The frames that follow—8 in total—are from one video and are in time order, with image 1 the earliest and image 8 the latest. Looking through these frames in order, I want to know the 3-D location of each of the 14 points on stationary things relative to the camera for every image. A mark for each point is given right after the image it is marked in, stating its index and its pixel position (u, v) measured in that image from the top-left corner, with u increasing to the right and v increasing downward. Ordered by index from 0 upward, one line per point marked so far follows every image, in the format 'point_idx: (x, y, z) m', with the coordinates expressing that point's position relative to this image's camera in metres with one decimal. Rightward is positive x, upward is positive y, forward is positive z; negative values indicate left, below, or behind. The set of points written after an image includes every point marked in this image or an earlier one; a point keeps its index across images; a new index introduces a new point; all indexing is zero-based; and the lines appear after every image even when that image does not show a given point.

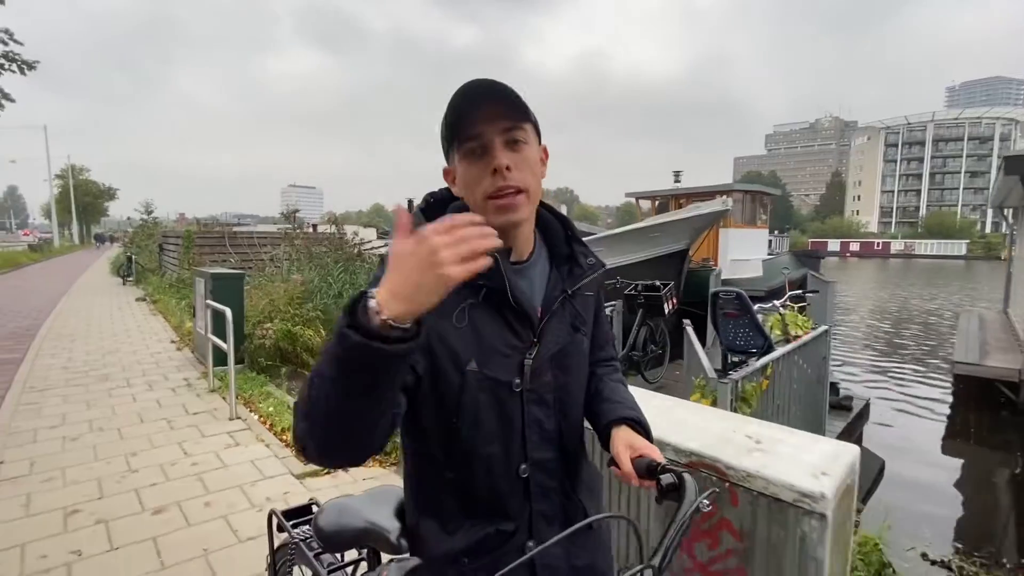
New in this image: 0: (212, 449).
0: (-2.3, -1.3, +4.0) m
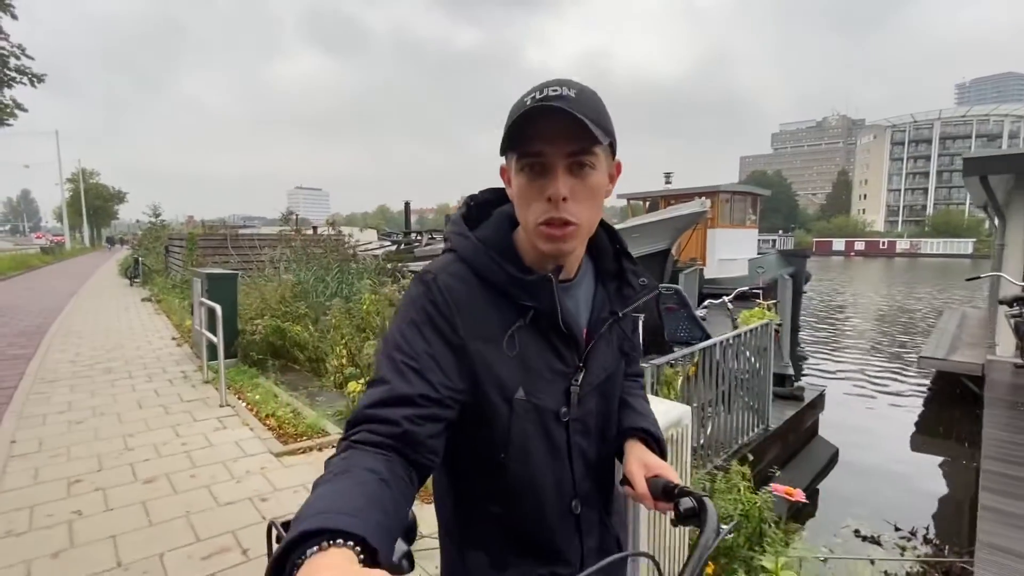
0: (-2.7, -1.2, +4.4) m
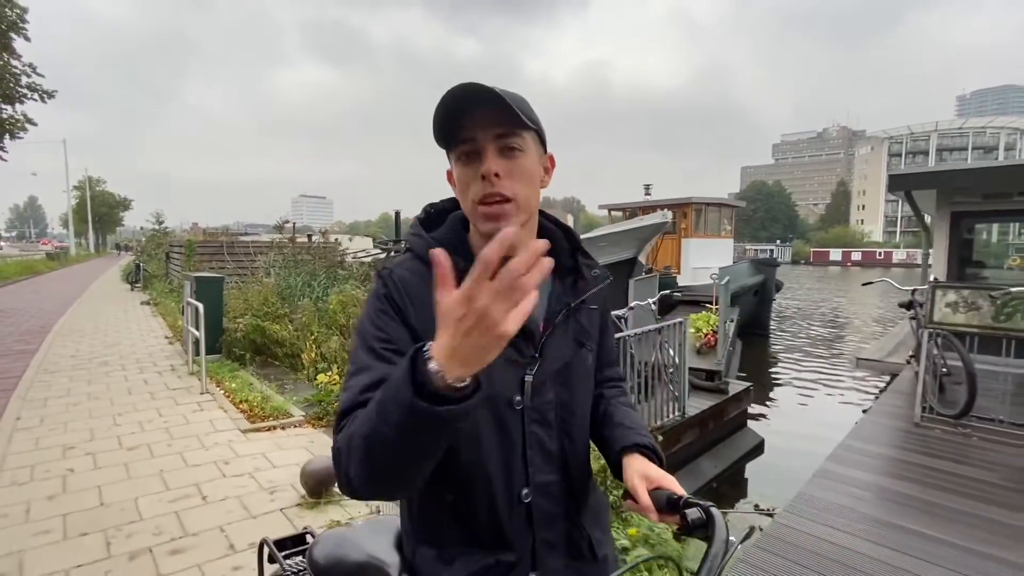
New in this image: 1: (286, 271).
0: (-3.3, -1.2, +5.1) m
1: (-4.6, +0.4, +10.4) m
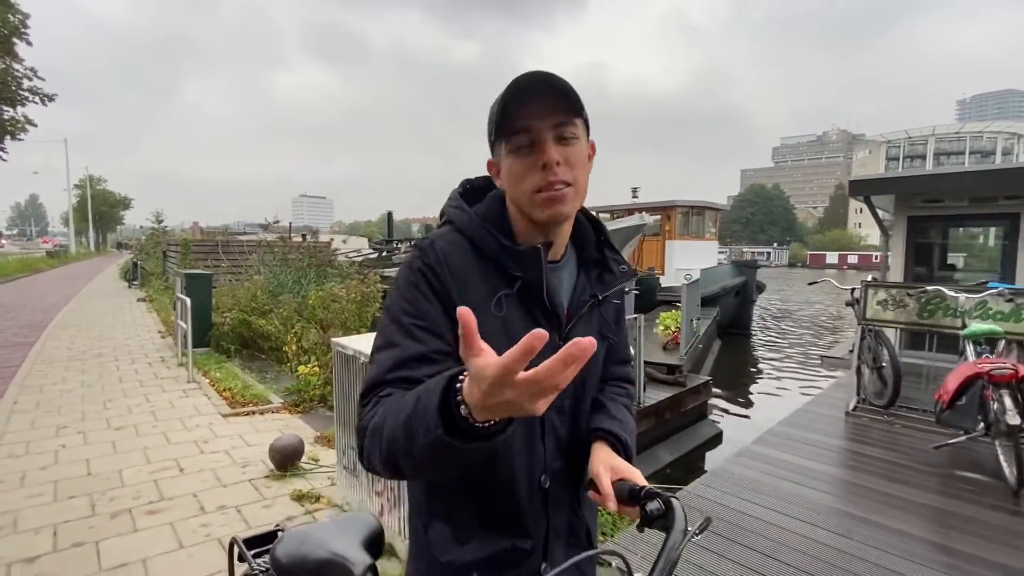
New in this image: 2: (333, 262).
0: (-3.6, -1.2, +5.4) m
1: (-5.0, +0.4, +10.8) m
2: (-4.1, +0.6, +11.8) m
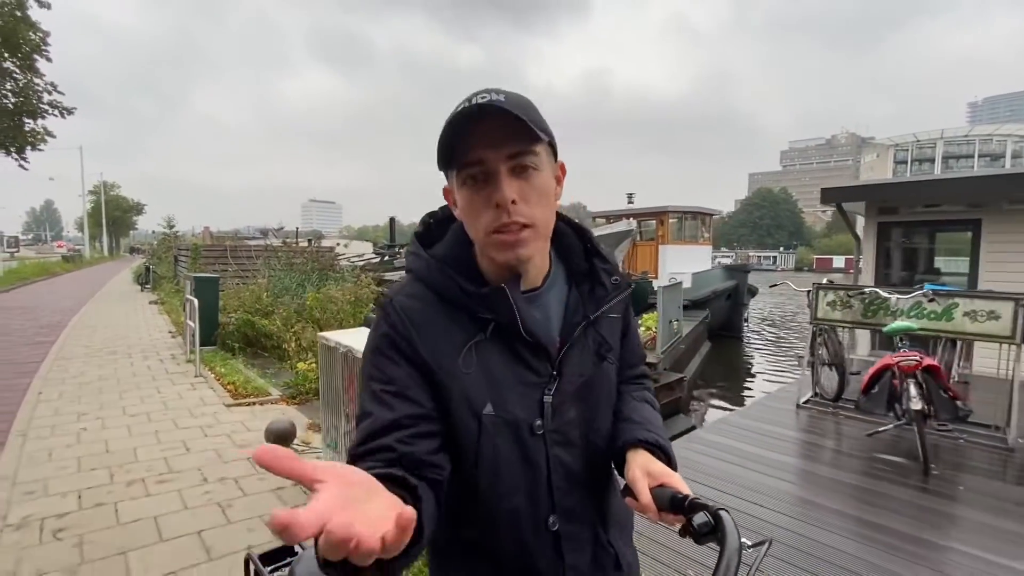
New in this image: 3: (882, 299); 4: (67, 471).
0: (-3.9, -1.2, +6.0) m
1: (-5.1, +0.3, +11.4) m
2: (-4.3, +0.6, +12.4) m
3: (+3.7, -0.1, +5.2) m
4: (-3.3, -1.3, +3.7) m
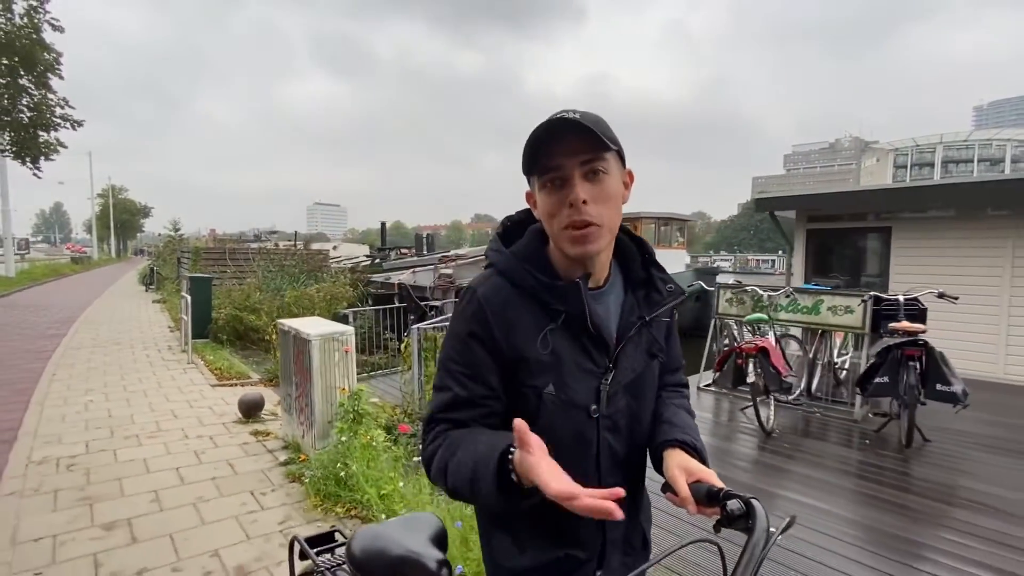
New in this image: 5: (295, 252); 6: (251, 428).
0: (-4.6, -1.2, +6.9) m
1: (-5.8, +0.4, +12.3) m
2: (-4.9, +0.5, +13.4) m
3: (+3.0, -0.1, +6.1) m
4: (-4.0, -1.3, +4.7) m
5: (-5.8, +1.0, +13.6) m
6: (-2.5, -1.4, +5.0) m
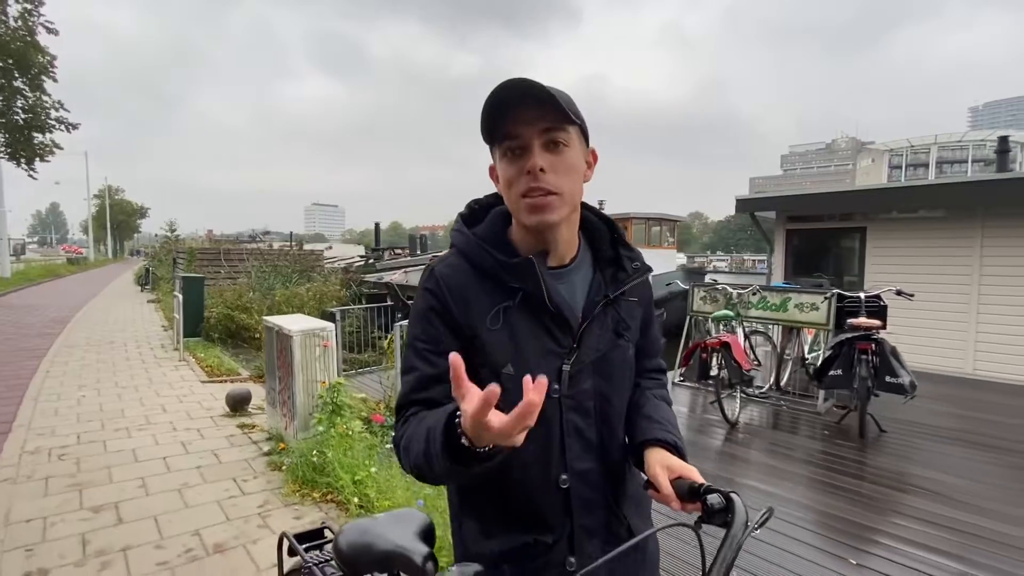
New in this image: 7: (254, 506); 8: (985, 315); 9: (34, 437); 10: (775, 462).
0: (-4.8, -1.1, +7.1) m
1: (-6.1, +0.4, +12.5) m
2: (-5.2, +0.6, +13.5) m
3: (+2.7, -0.1, +6.3) m
4: (-4.2, -1.3, +4.9) m
5: (-6.1, +1.0, +13.8) m
6: (-2.8, -1.3, +5.2) m
7: (-1.7, -1.5, +3.4) m
8: (+7.1, -0.4, +7.6) m
9: (-4.2, -1.3, +4.5) m
10: (+2.6, -1.7, +4.9) m
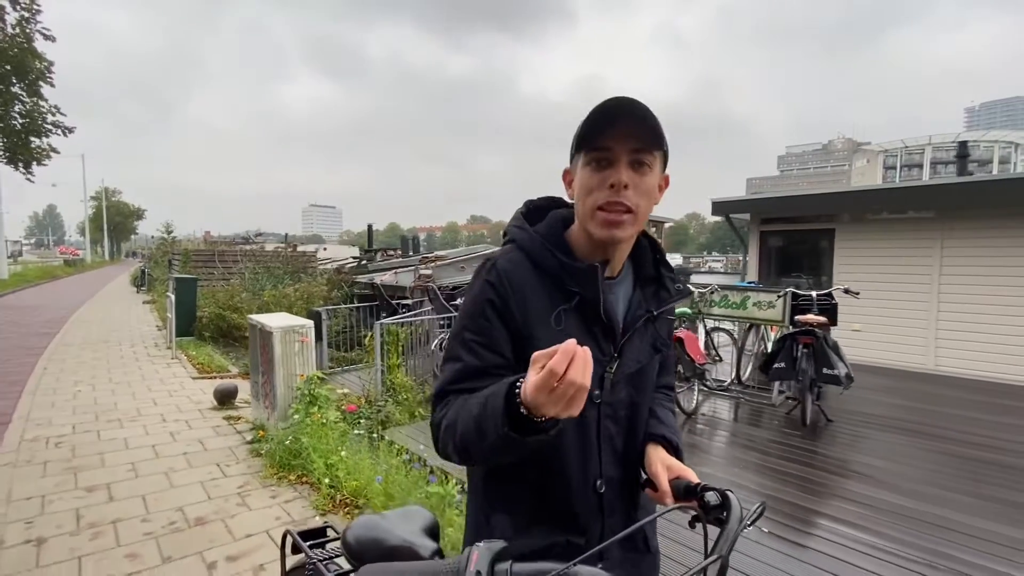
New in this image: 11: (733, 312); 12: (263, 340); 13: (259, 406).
0: (-5.2, -1.2, +7.4) m
1: (-6.4, +0.3, +12.8) m
2: (-5.6, +0.5, +13.9) m
3: (+2.4, -0.1, +6.6) m
4: (-4.5, -1.3, +5.2) m
5: (-6.4, +1.0, +14.1) m
6: (-3.1, -1.3, +5.5) m
7: (-2.0, -1.5, +3.7) m
8: (+6.7, -0.4, +8.0) m
9: (-4.5, -1.3, +4.8) m
10: (+2.3, -1.7, +5.2) m
11: (+2.7, -0.3, +6.3) m
12: (-2.4, -0.5, +4.9) m
13: (-2.5, -1.2, +5.0) m
